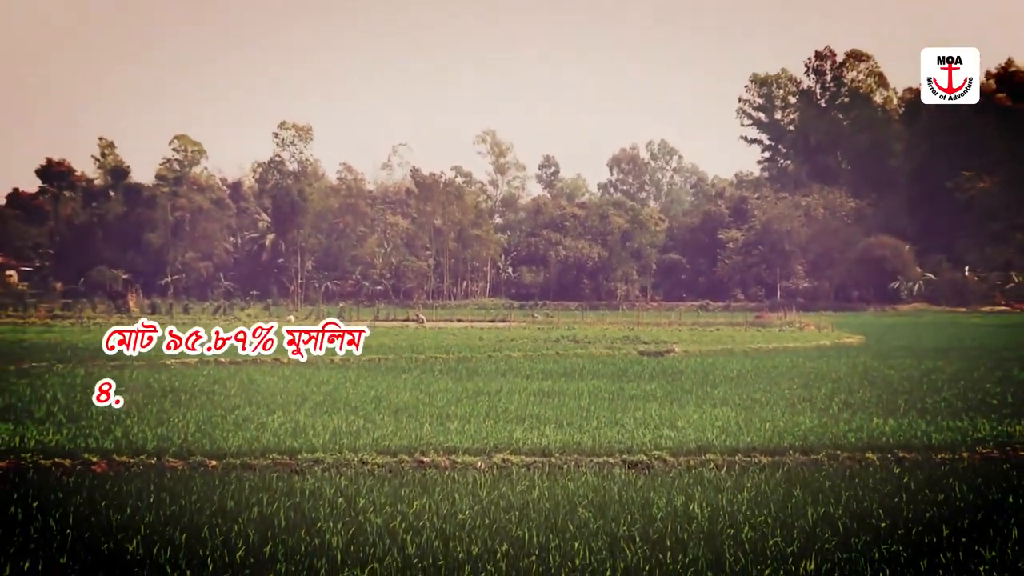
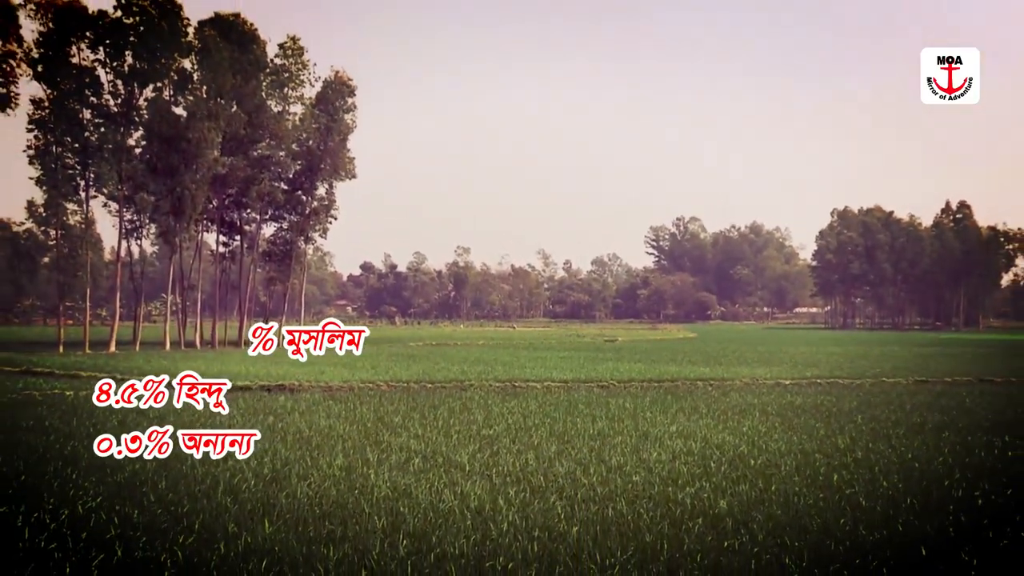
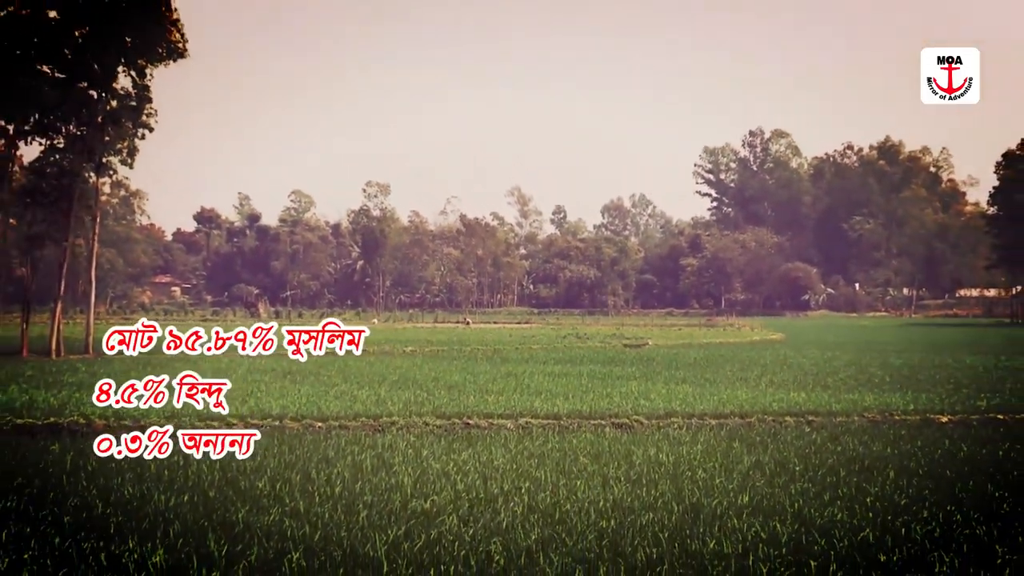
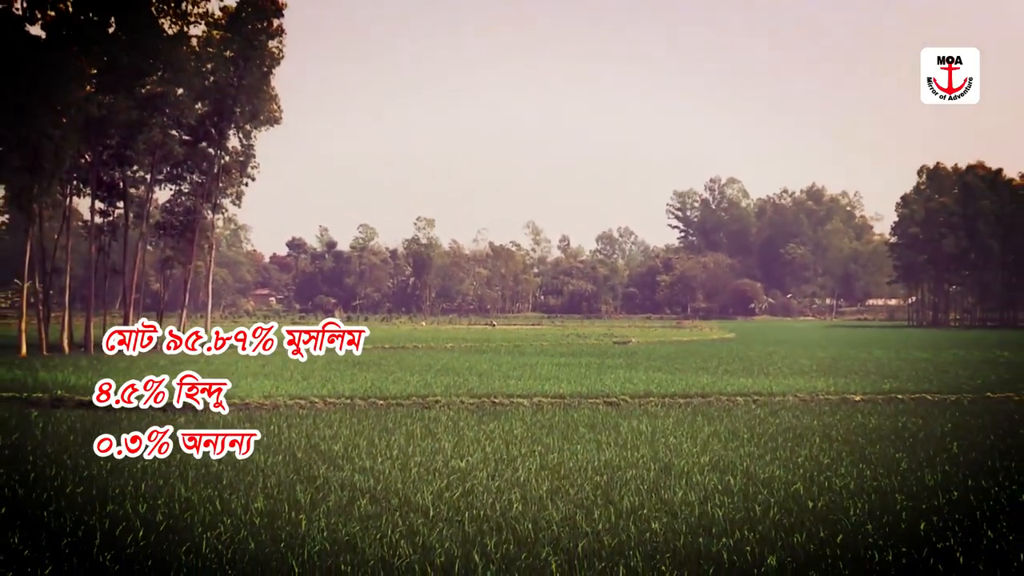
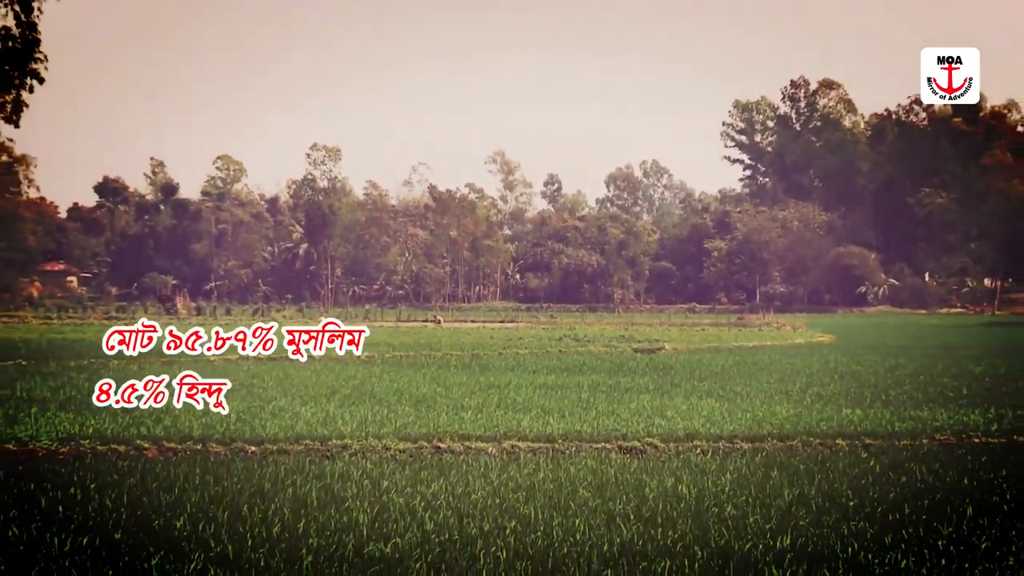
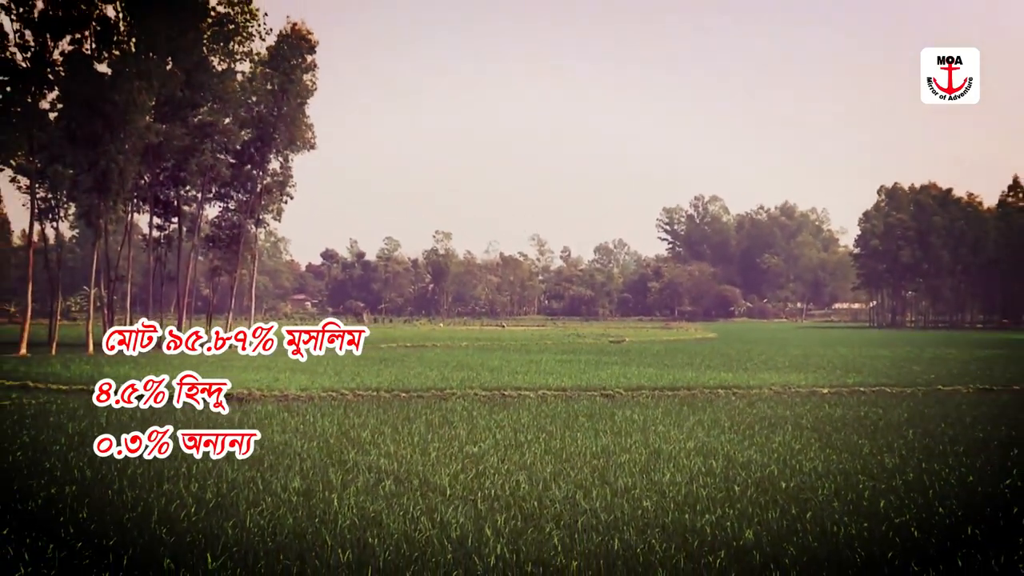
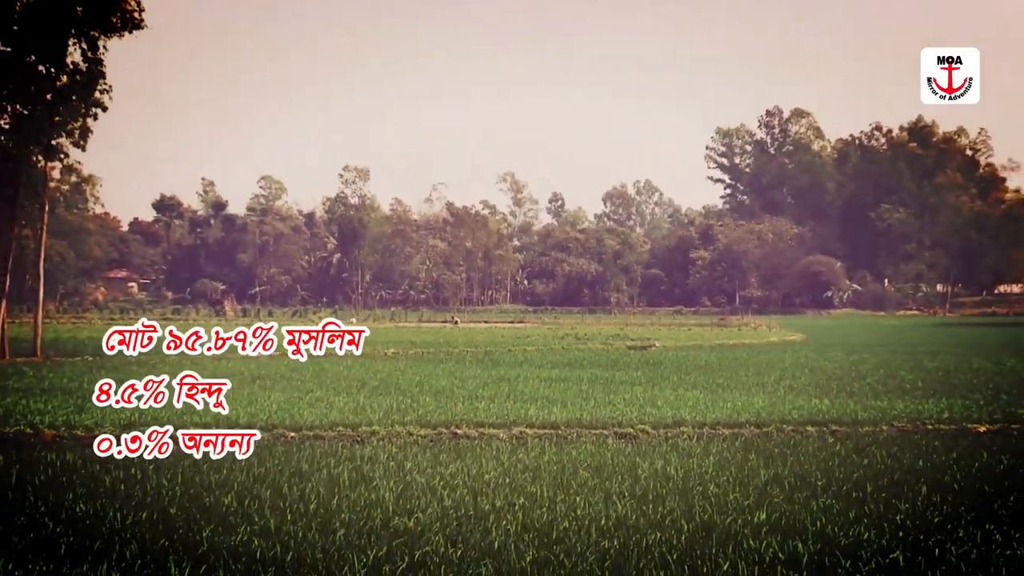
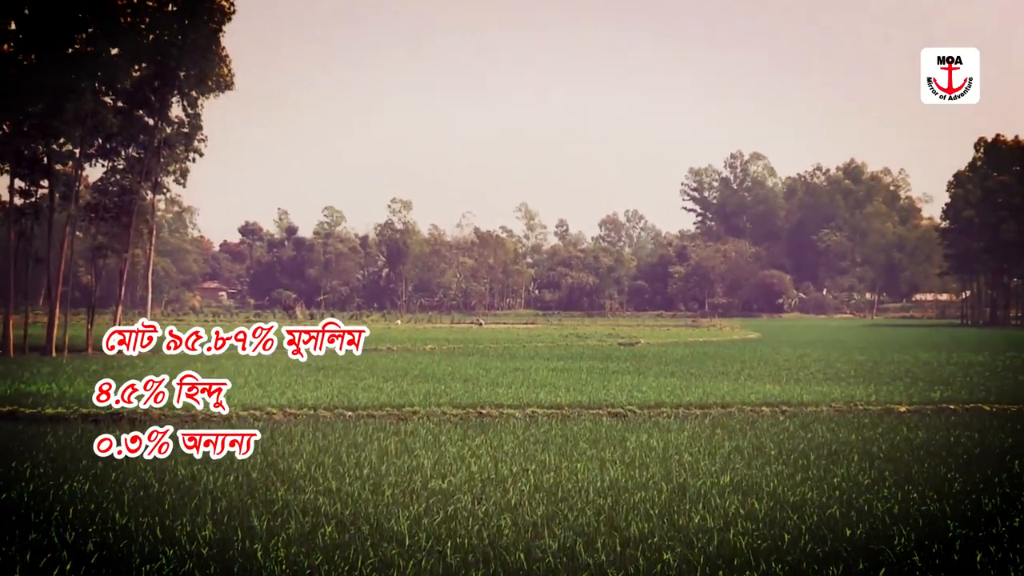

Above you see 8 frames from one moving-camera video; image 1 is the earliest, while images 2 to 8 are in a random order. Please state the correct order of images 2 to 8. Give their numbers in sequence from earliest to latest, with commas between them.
5, 7, 3, 8, 4, 6, 2
